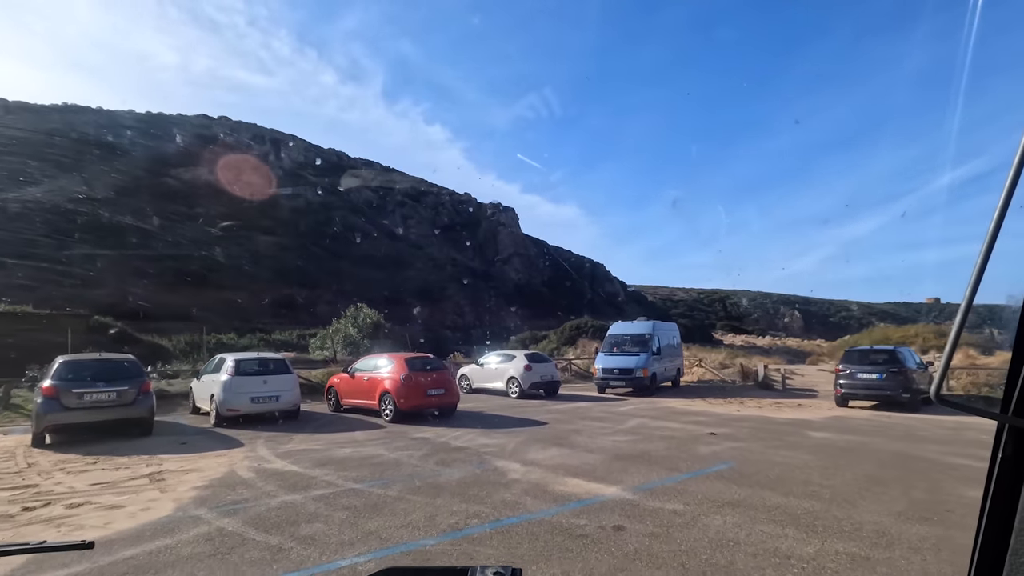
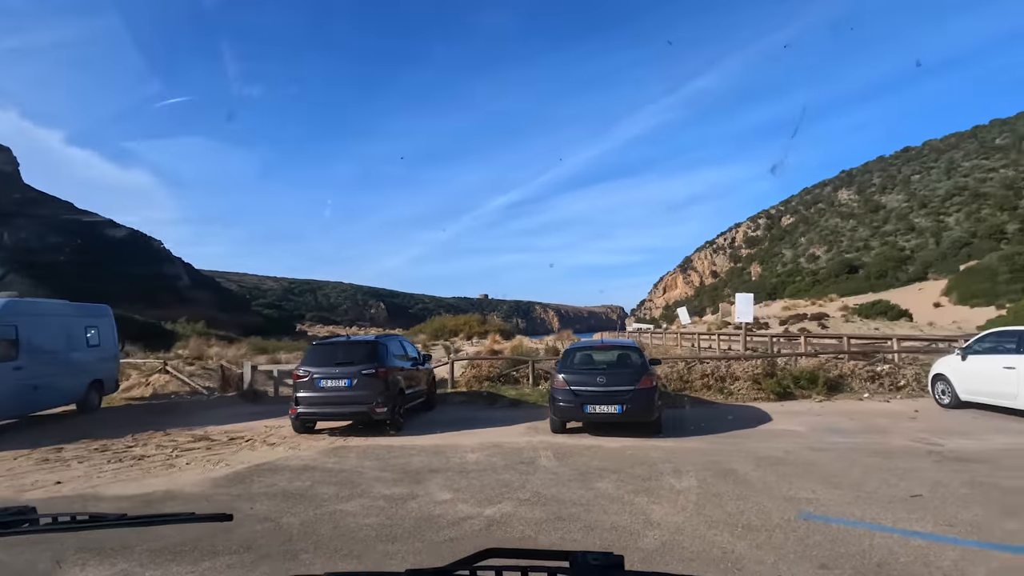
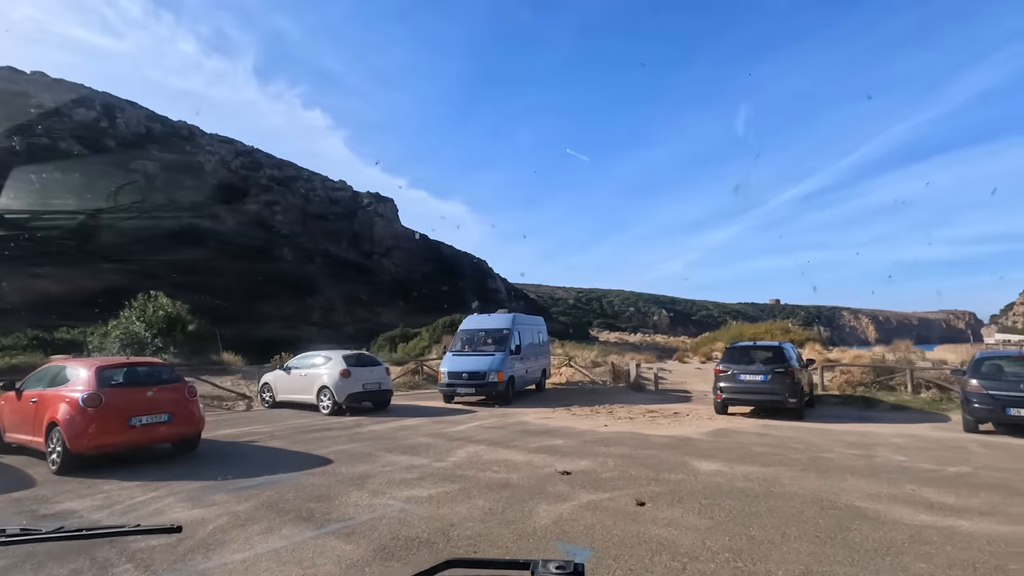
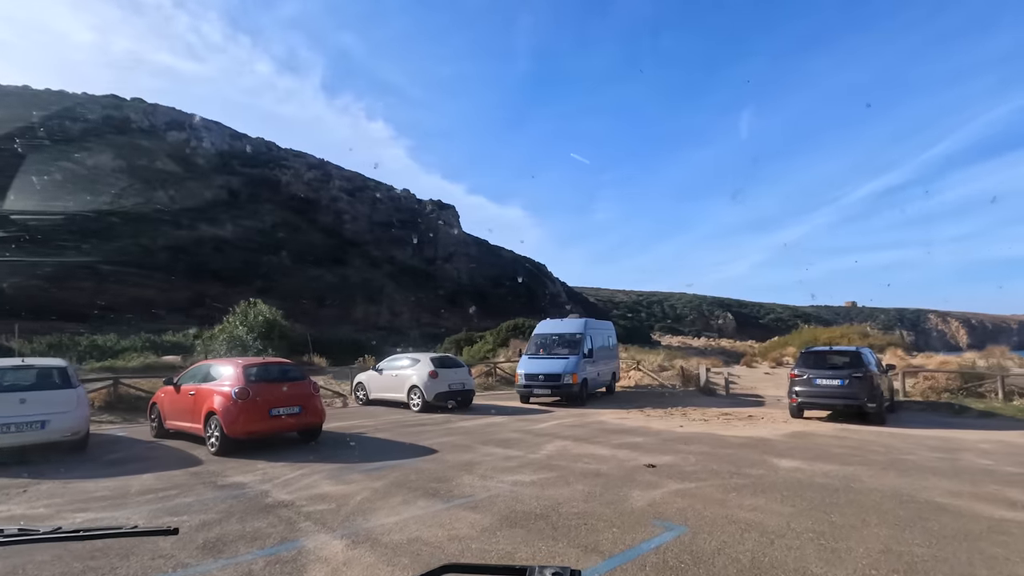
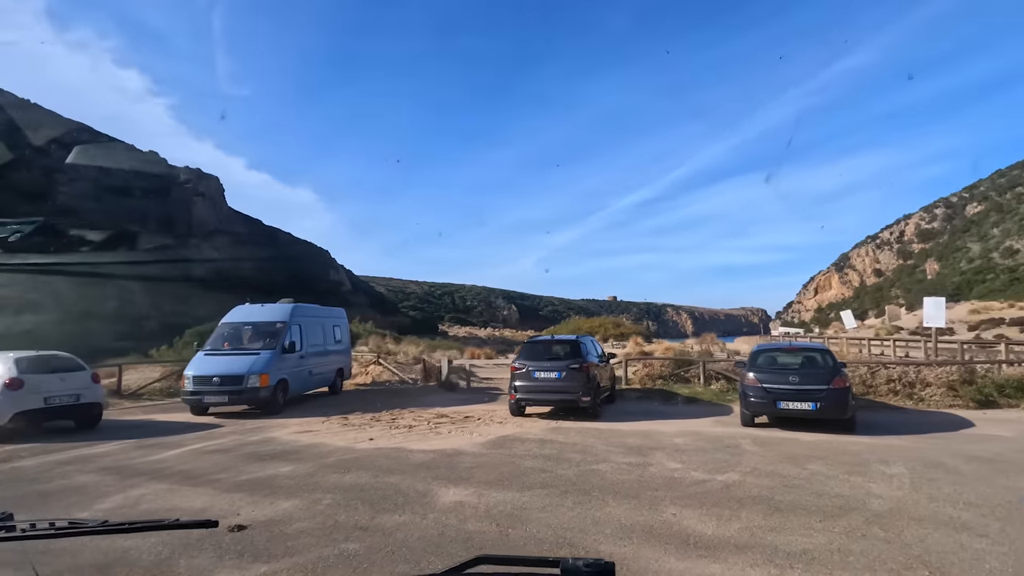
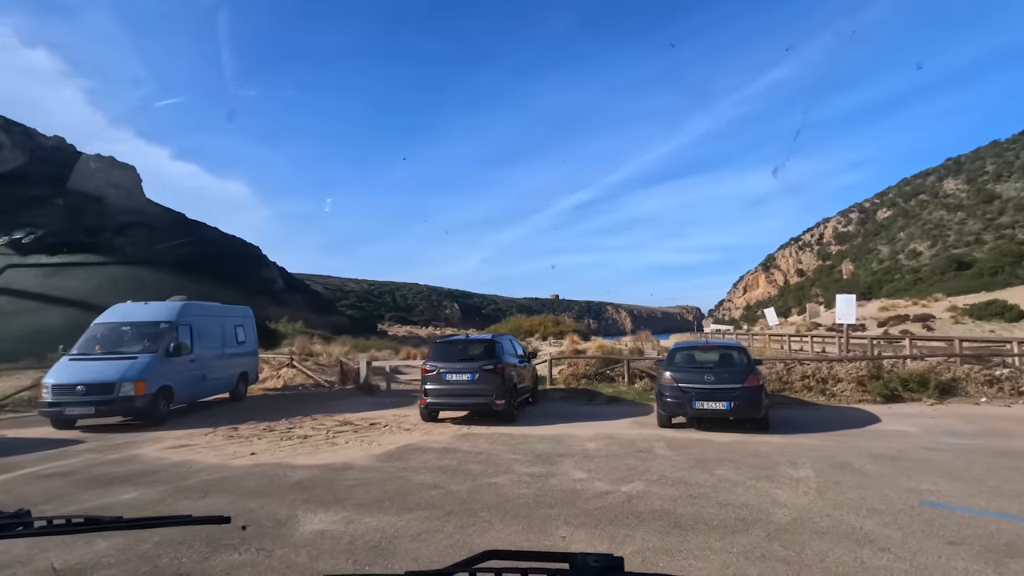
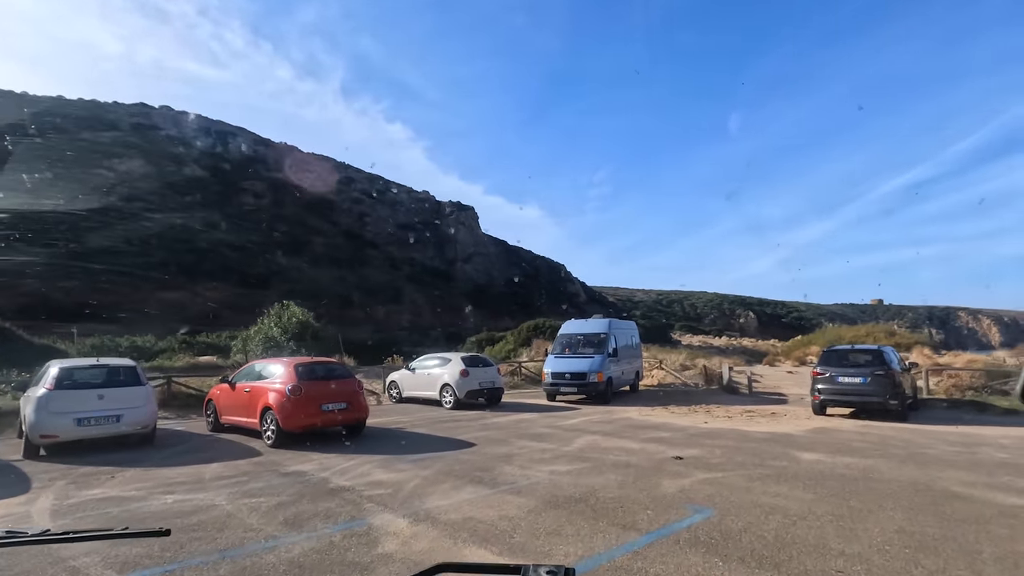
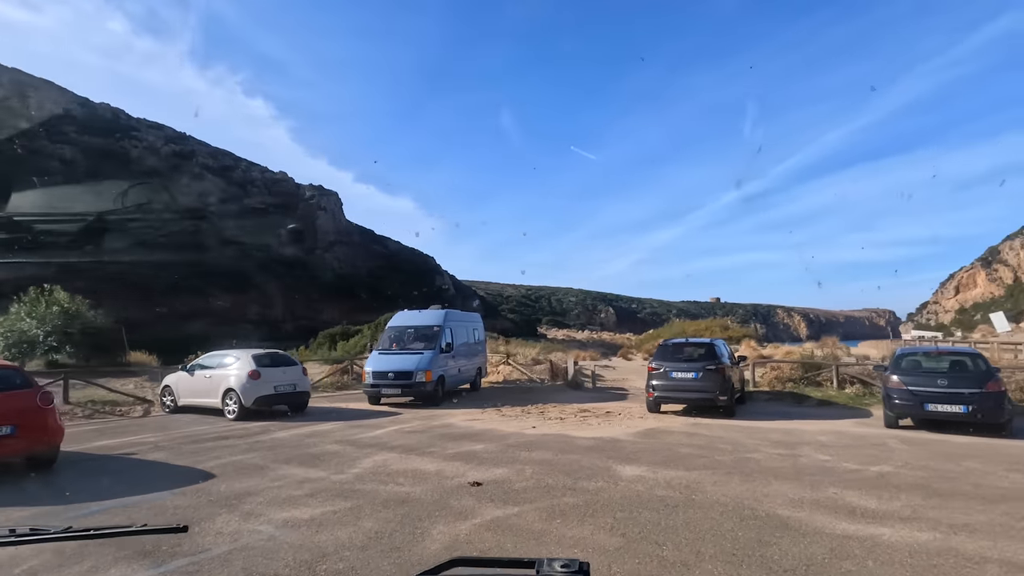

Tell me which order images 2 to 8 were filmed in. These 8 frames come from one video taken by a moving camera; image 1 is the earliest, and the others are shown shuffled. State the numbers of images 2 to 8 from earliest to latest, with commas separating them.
7, 4, 3, 8, 5, 6, 2
